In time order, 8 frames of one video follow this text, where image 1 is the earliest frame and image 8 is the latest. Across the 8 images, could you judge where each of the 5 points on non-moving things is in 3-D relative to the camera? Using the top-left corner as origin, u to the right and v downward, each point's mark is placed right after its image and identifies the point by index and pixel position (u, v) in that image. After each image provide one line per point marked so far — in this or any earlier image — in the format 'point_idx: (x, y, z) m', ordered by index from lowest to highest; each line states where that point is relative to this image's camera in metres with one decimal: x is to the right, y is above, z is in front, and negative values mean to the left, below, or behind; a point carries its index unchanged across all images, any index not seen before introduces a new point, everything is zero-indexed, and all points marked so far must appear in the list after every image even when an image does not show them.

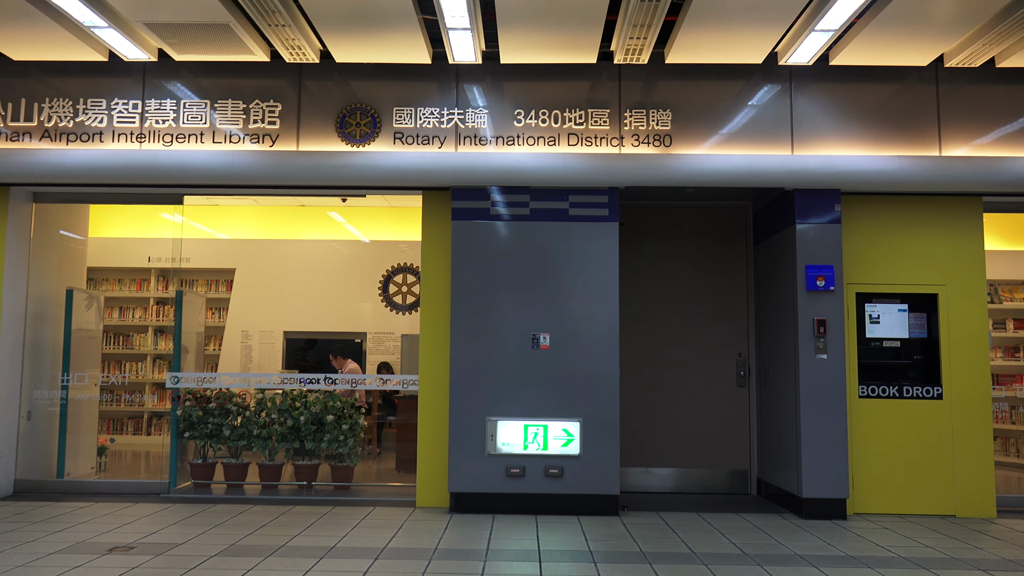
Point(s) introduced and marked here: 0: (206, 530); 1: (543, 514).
0: (-1.9, -1.5, +5.2) m
1: (+0.2, -1.6, +5.9) m
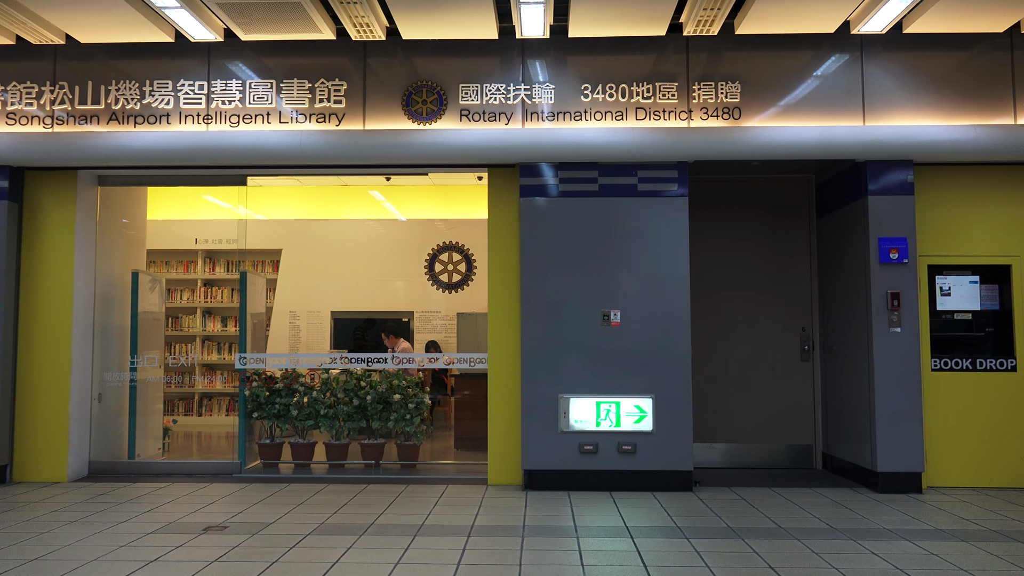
0: (-1.4, -1.4, +5.3) m
1: (+0.8, -1.5, +6.0) m
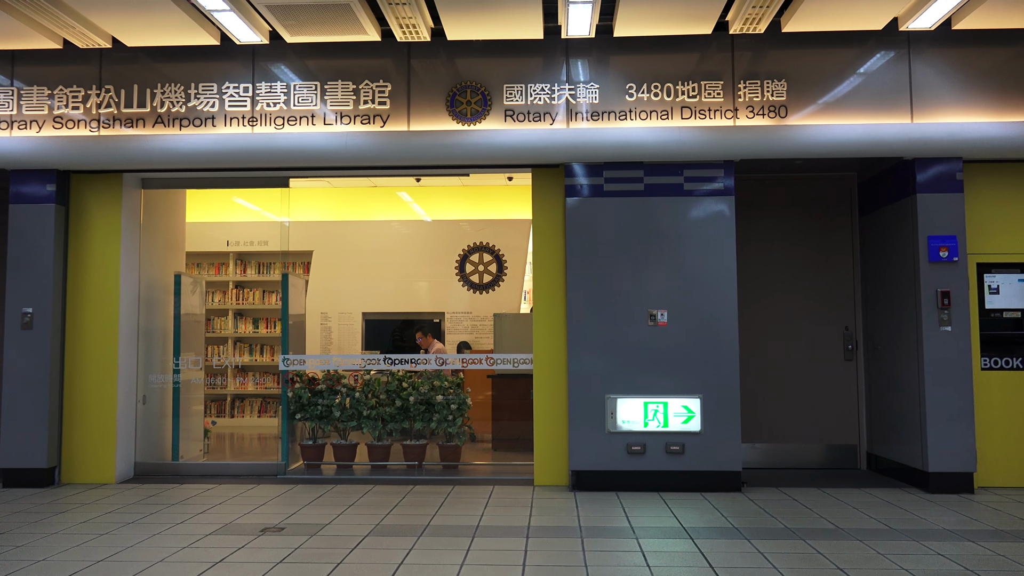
0: (-1.1, -1.4, +5.3) m
1: (+1.1, -1.5, +5.9) m
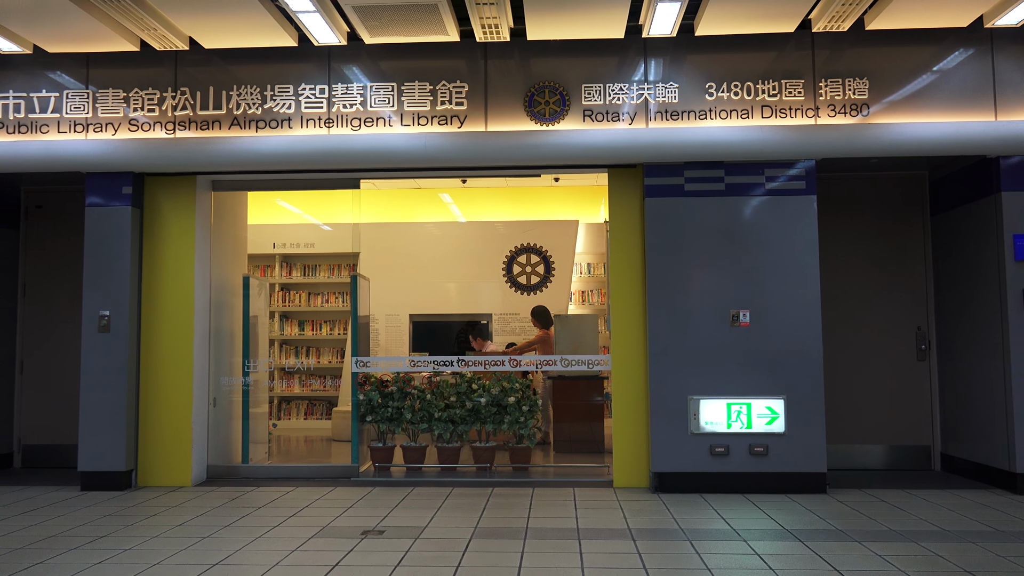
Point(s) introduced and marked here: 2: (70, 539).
0: (-0.5, -1.4, +5.3) m
1: (+1.7, -1.5, +5.9) m
2: (-2.5, -1.4, +4.7) m
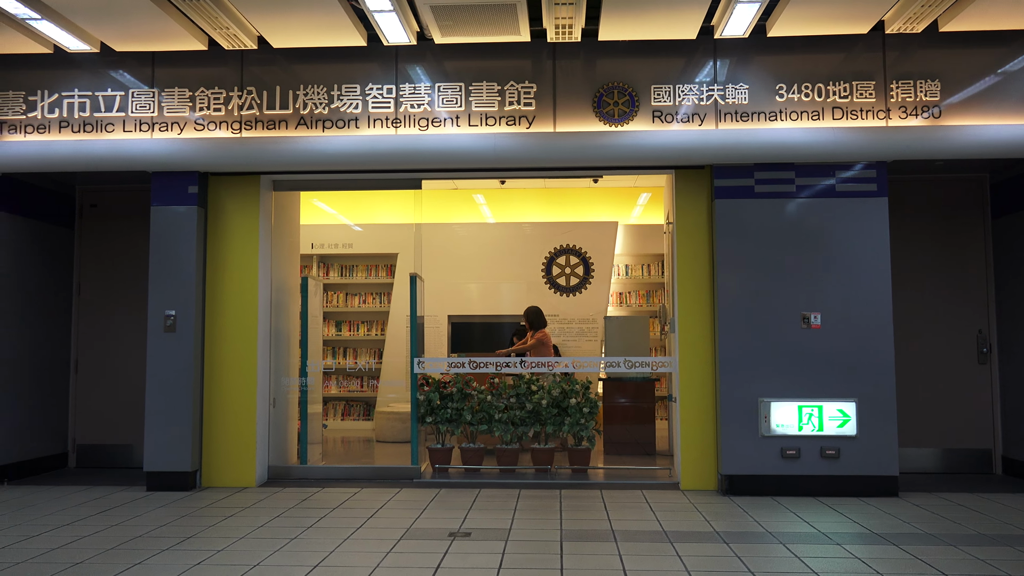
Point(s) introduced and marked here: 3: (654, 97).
0: (0.0, -1.4, +5.2) m
1: (+2.2, -1.5, +5.9) m
2: (-2.0, -1.4, +4.7) m
3: (+1.1, +1.4, +6.2) m
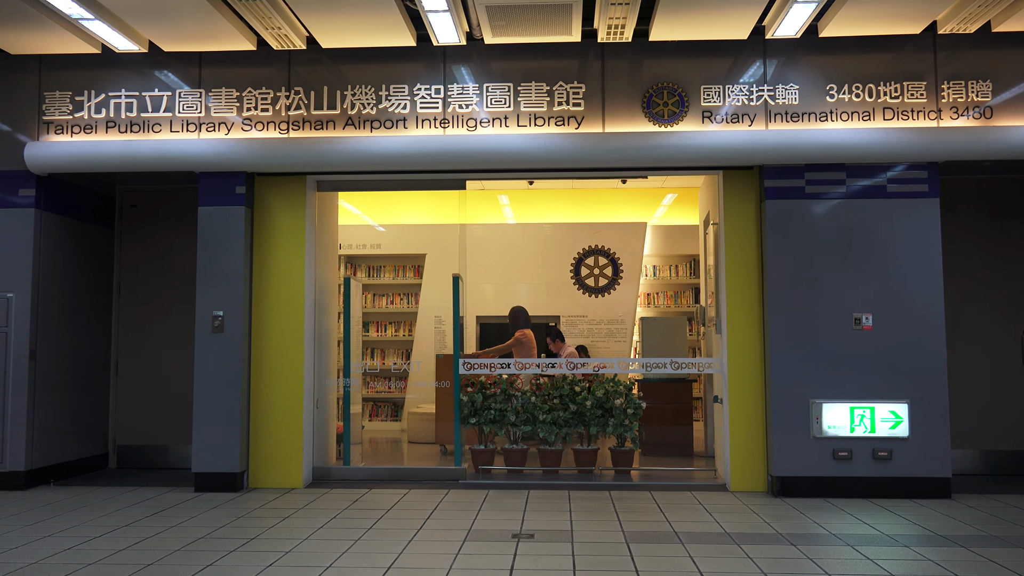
0: (+0.4, -1.4, +5.2) m
1: (+2.6, -1.5, +5.8) m
2: (-1.6, -1.4, +4.6) m
3: (+1.4, +1.4, +6.2) m
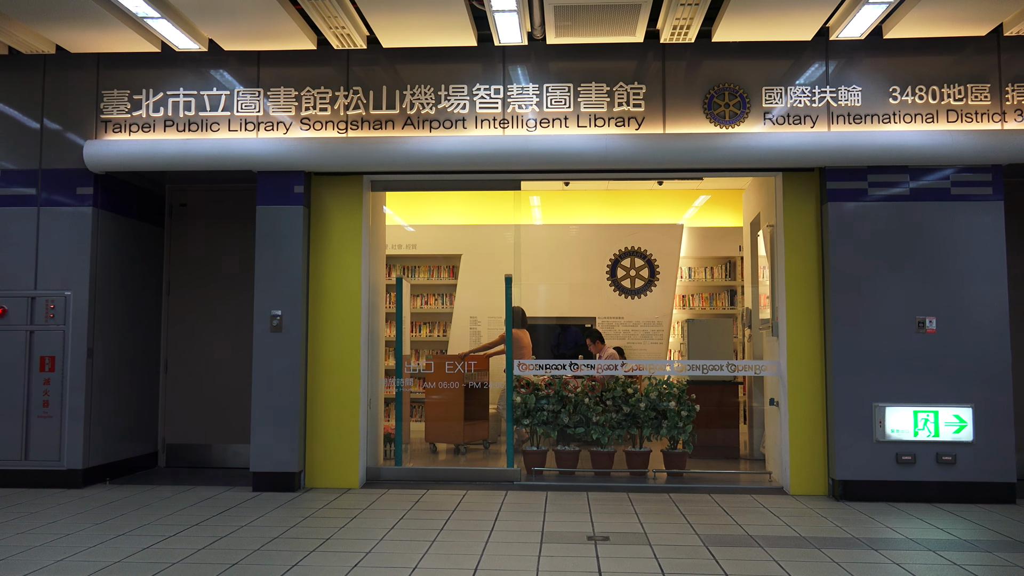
0: (+0.8, -1.5, +5.2) m
1: (+3.0, -1.5, +5.8) m
2: (-1.2, -1.4, +4.6) m
3: (+1.9, +1.4, +6.1) m
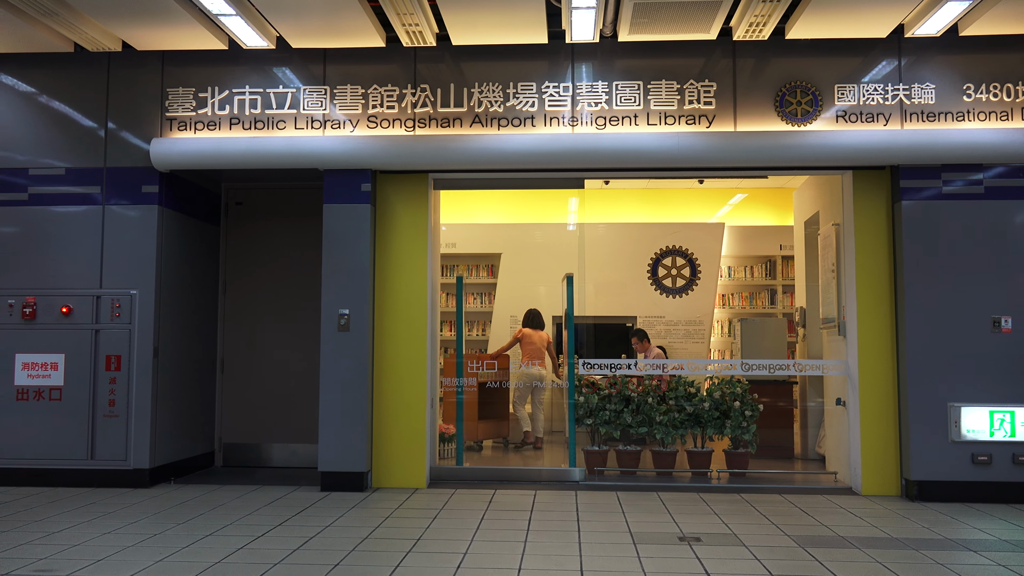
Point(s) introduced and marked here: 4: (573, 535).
0: (+1.3, -1.4, +5.2) m
1: (+3.5, -1.5, +5.8) m
2: (-0.7, -1.4, +4.6) m
3: (+2.4, +1.4, +6.1) m
4: (+0.3, -1.4, +4.7) m
